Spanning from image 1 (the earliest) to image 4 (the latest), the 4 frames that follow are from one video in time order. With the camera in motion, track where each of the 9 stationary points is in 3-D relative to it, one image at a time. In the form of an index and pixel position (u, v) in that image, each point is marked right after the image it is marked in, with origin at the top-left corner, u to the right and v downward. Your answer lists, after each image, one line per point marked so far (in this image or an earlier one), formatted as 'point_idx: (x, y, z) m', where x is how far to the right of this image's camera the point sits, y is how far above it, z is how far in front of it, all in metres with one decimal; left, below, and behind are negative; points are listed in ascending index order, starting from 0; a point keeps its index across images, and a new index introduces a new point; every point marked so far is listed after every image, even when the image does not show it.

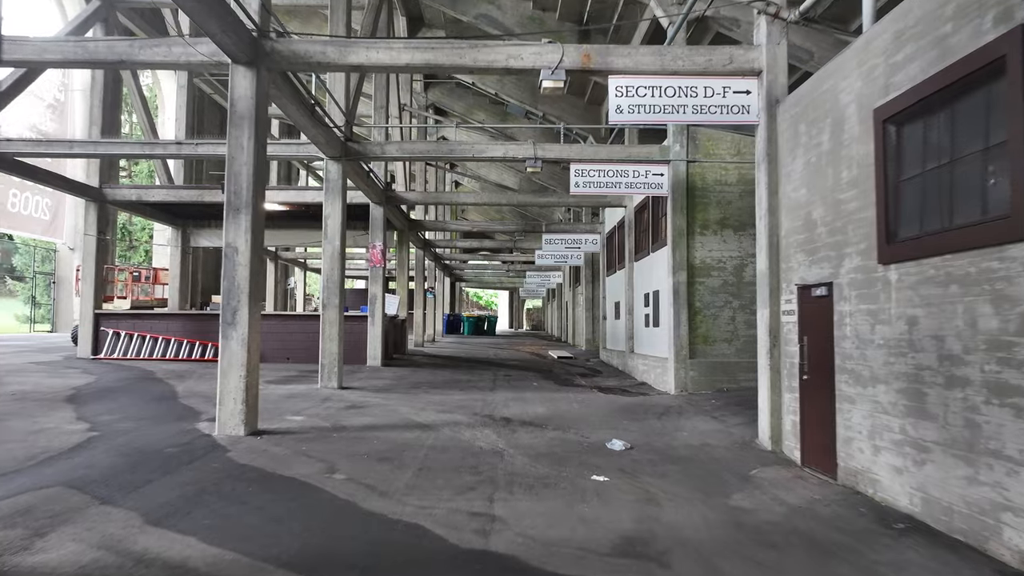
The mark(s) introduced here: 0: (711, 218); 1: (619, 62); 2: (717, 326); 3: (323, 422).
0: (+2.2, +0.8, +11.1) m
1: (+0.8, +1.7, +7.3) m
2: (+2.2, -0.4, +11.0) m
3: (-1.5, -1.0, +7.8) m
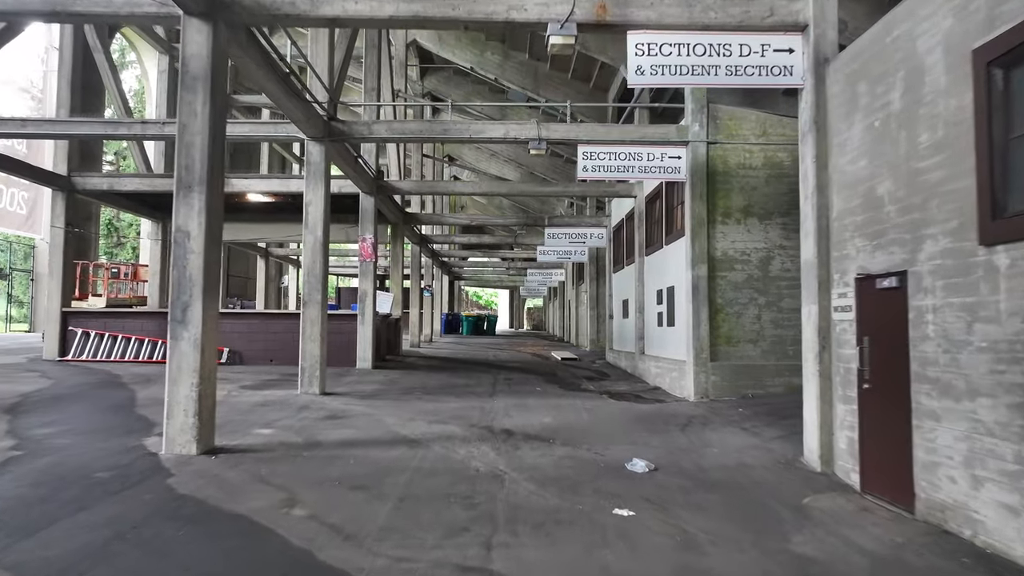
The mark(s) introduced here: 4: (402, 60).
0: (+2.2, +0.8, +10.0) m
1: (+0.8, +1.7, +6.2) m
2: (+2.3, -0.4, +9.9) m
3: (-1.4, -1.0, +6.7) m
4: (-1.9, +4.0, +17.8) m
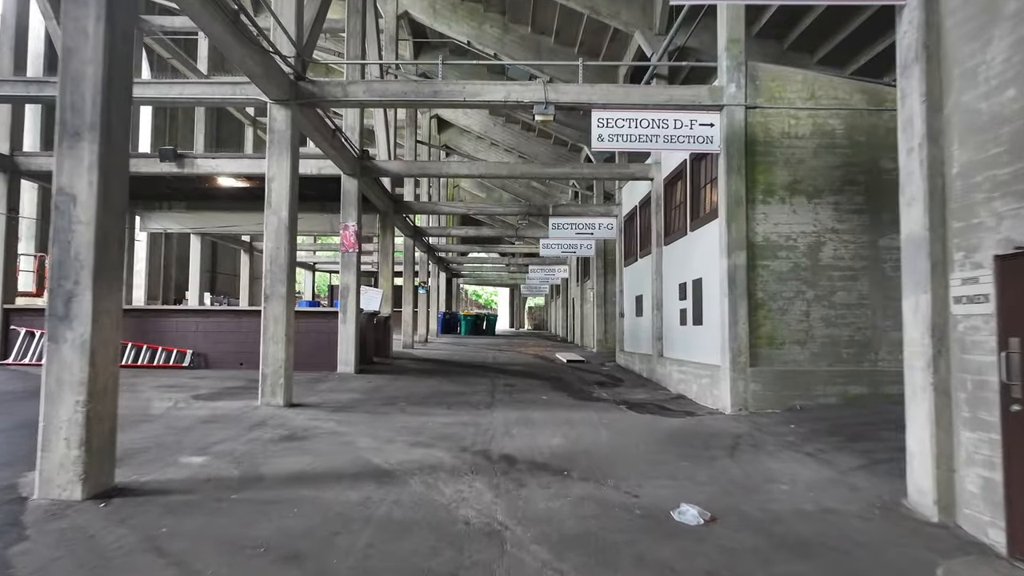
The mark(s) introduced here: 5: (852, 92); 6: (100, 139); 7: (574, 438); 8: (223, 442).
0: (+2.2, +0.9, +8.4) m
1: (+0.8, +1.8, +4.7) m
2: (+2.3, -0.3, +8.3) m
3: (-1.4, -0.9, +5.1) m
4: (-1.9, +4.1, +16.2) m
5: (+2.9, +1.6, +8.5) m
6: (-1.8, +0.7, +4.4) m
7: (+0.4, -1.0, +6.6) m
8: (-1.7, -0.9, +6.0) m
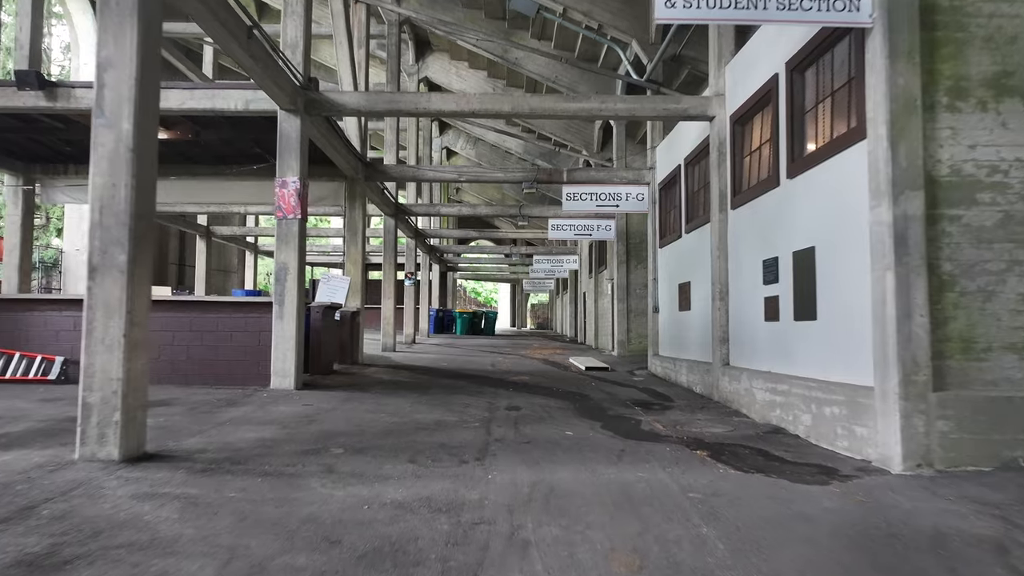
0: (+2.3, +1.1, +4.9) m
1: (+0.9, +1.9, +1.2) m
2: (+2.3, -0.1, +4.8) m
3: (-1.4, -0.8, +1.6) m
4: (-1.9, +4.3, +12.7) m
5: (+2.9, +1.8, +5.0) m
6: (-1.8, +0.8, +0.9) m
7: (+0.5, -0.8, +3.1) m
8: (-1.7, -0.8, +2.5) m
